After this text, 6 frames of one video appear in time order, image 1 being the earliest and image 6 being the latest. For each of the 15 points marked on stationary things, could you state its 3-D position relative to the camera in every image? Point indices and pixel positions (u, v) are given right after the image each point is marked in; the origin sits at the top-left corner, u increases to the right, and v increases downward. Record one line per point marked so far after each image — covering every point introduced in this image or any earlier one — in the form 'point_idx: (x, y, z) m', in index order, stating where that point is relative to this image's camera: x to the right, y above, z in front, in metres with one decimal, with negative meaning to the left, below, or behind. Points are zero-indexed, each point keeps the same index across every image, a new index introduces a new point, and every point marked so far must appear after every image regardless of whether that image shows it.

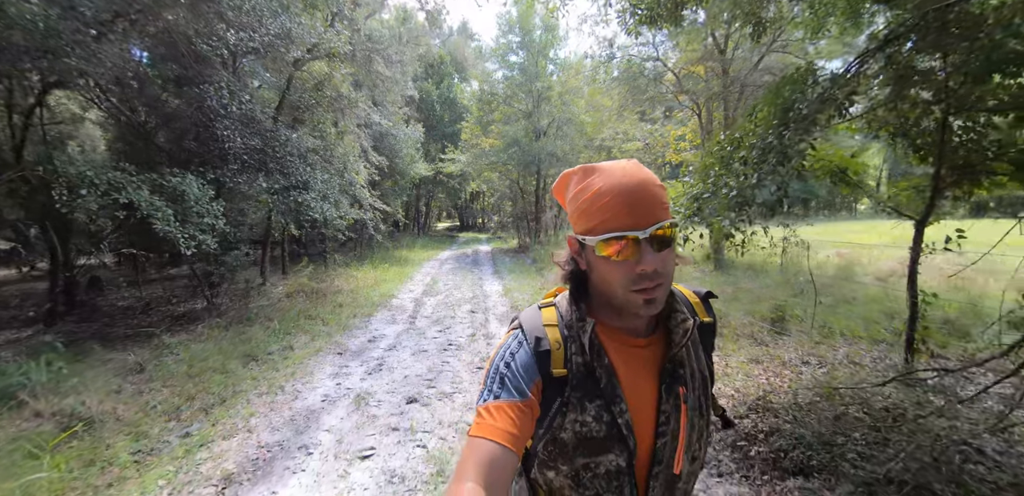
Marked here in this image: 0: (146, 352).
0: (-4.3, -1.2, +5.9) m
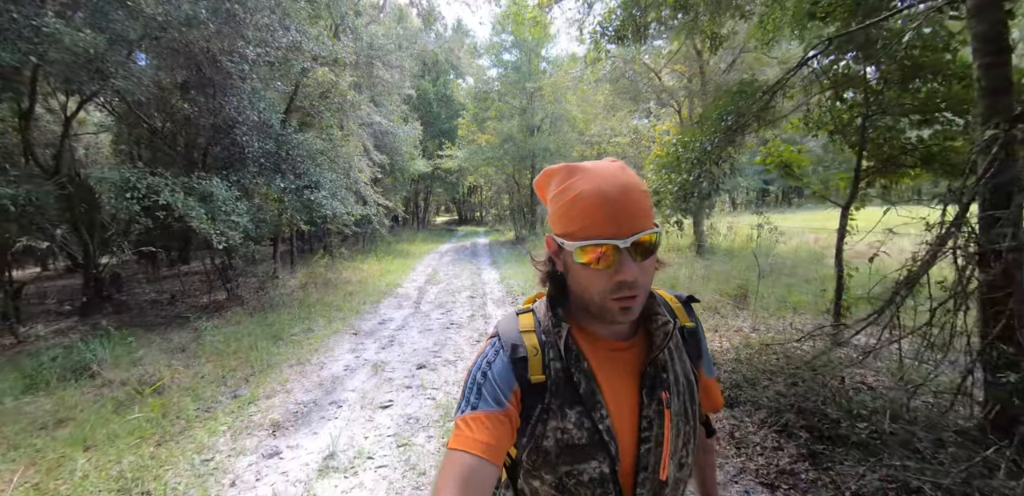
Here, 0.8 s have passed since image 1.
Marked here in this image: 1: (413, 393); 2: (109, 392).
0: (-4.4, -1.1, +6.8) m
1: (-0.9, -1.4, +4.9) m
2: (-3.8, -1.3, +4.8) m
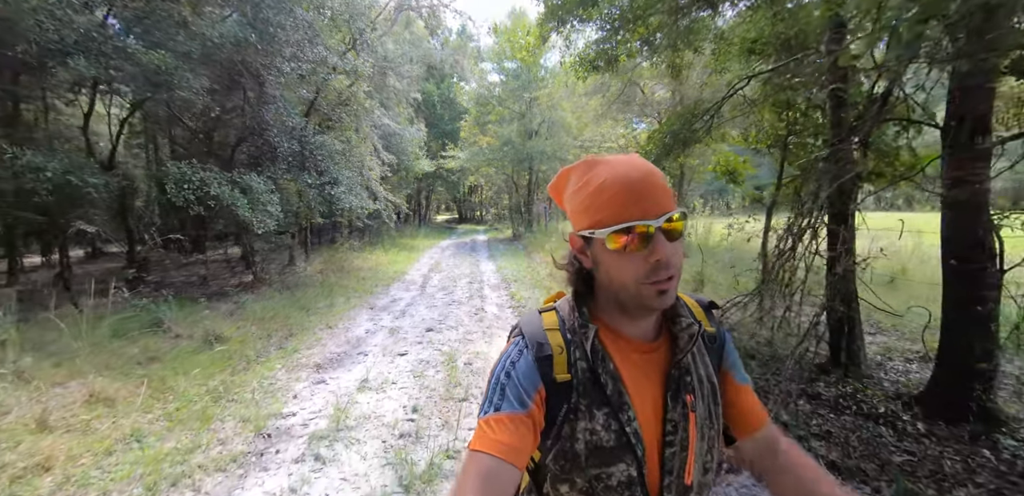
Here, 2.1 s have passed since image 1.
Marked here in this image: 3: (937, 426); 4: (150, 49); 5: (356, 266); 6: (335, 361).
0: (-4.5, -0.9, +8.0) m
1: (-1.1, -1.2, +6.1) m
2: (-3.9, -1.1, +6.1) m
3: (+2.7, -1.1, +3.2) m
4: (-5.4, +3.0, +7.6) m
5: (-3.9, -0.5, +12.9) m
6: (-2.0, -1.3, +5.7) m
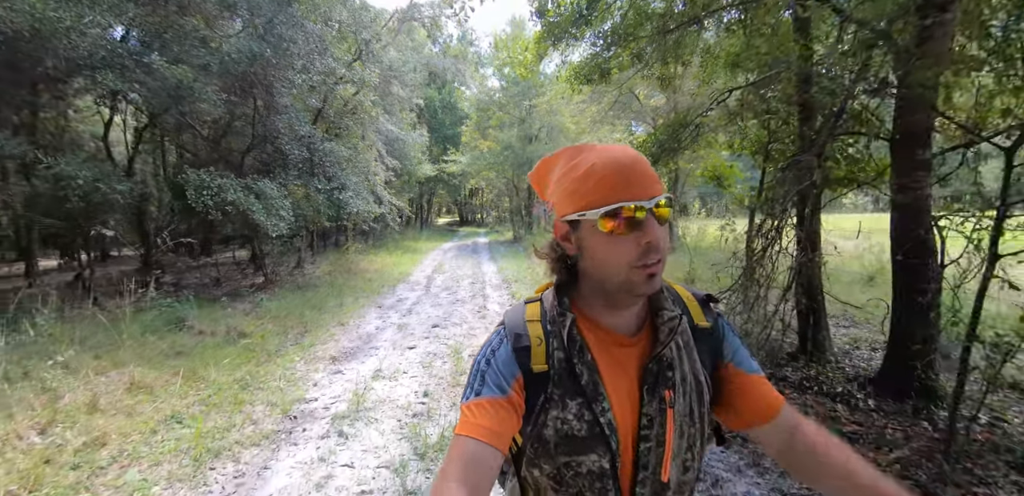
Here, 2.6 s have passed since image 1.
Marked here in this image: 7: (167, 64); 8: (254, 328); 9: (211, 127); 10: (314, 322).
0: (-4.5, -0.9, +8.5) m
1: (-1.1, -1.2, +6.6) m
2: (-3.9, -1.1, +6.5) m
3: (+2.7, -1.1, +3.7) m
4: (-5.4, +2.9, +8.1) m
5: (-3.9, -0.5, +13.3) m
6: (-2.0, -1.3, +6.2) m
7: (-5.5, +2.9, +8.1) m
8: (-3.5, -1.1, +7.0) m
9: (-6.0, +2.4, +10.2) m
10: (-3.0, -1.1, +7.7) m
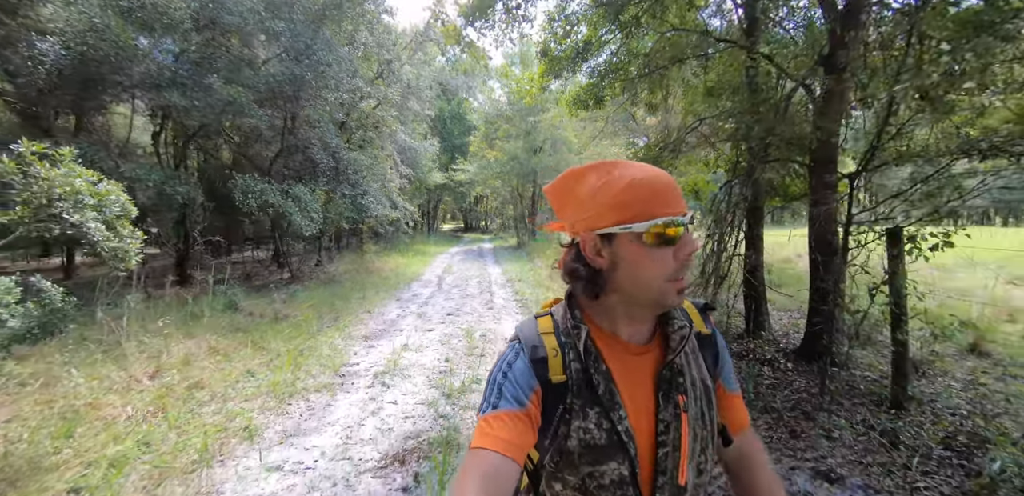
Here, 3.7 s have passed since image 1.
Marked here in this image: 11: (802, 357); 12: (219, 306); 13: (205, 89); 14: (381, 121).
0: (-4.4, -0.9, +9.7) m
1: (-1.0, -1.2, +7.8) m
2: (-3.9, -1.0, +7.7) m
3: (+2.7, -1.1, +4.8) m
4: (-5.3, +3.0, +9.4) m
5: (-3.8, -0.5, +14.5) m
6: (-1.9, -1.2, +7.3) m
7: (-5.3, +3.0, +9.3) m
8: (-3.5, -1.0, +8.2) m
9: (-5.9, +2.5, +11.4) m
10: (-2.9, -1.1, +8.8) m
11: (+2.8, -1.1, +4.9) m
12: (-4.4, -0.9, +7.7) m
13: (-5.5, +2.9, +9.2) m
14: (-3.7, +3.6, +14.1) m
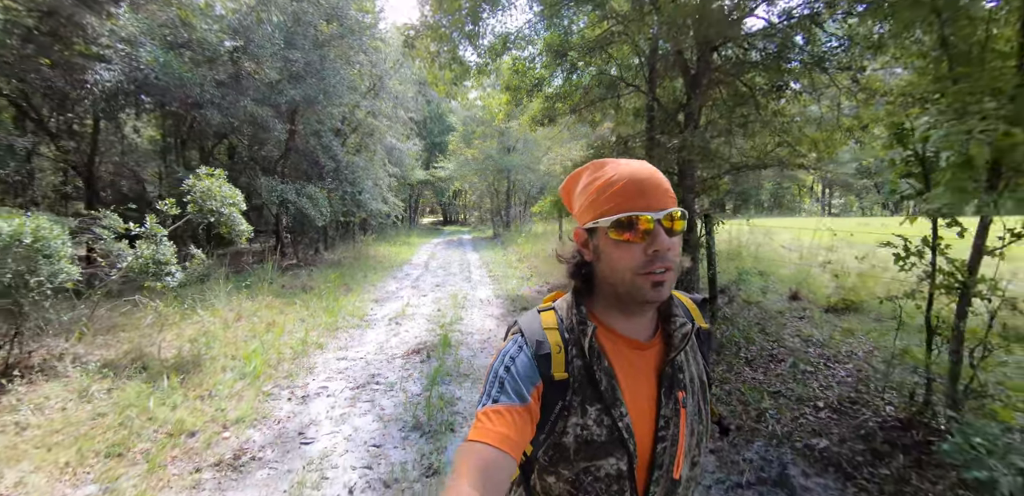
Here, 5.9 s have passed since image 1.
0: (-5.0, -0.6, +12.0) m
1: (-1.5, -0.9, +10.2) m
2: (-4.4, -0.8, +10.1) m
3: (+2.3, -0.8, +7.5) m
4: (-5.9, +3.3, +11.6) m
5: (-4.6, -0.2, +16.9) m
6: (-2.4, -1.0, +9.8) m
7: (-5.9, +3.3, +11.6) m
8: (-4.0, -0.8, +10.6) m
9: (-6.6, +2.8, +13.7) m
10: (-3.5, -0.8, +11.2) m
11: (+2.4, -0.8, +7.5) m
12: (-5.0, -0.7, +10.0) m
13: (-6.1, +3.1, +11.4) m
14: (-4.5, +3.9, +16.4) m
